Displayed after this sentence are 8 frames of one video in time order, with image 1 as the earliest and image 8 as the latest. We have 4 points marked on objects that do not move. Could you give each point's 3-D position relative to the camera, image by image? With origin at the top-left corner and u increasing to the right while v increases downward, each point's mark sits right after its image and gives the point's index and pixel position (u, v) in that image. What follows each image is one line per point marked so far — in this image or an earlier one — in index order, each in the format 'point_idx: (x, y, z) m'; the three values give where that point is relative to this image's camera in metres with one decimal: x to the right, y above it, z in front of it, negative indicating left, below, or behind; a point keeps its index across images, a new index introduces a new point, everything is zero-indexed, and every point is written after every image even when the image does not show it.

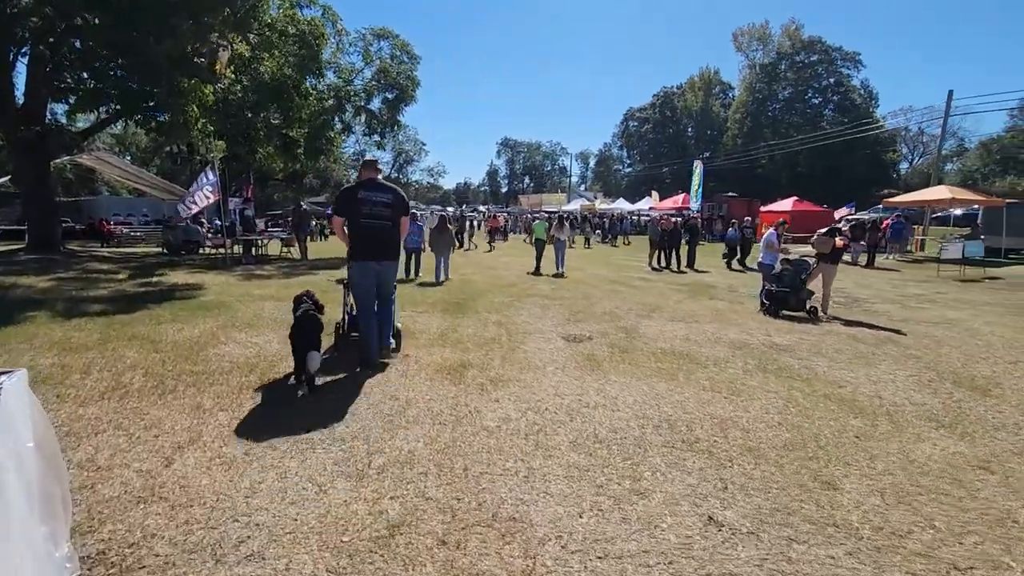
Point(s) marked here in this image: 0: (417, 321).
0: (-1.4, -0.5, +7.9) m
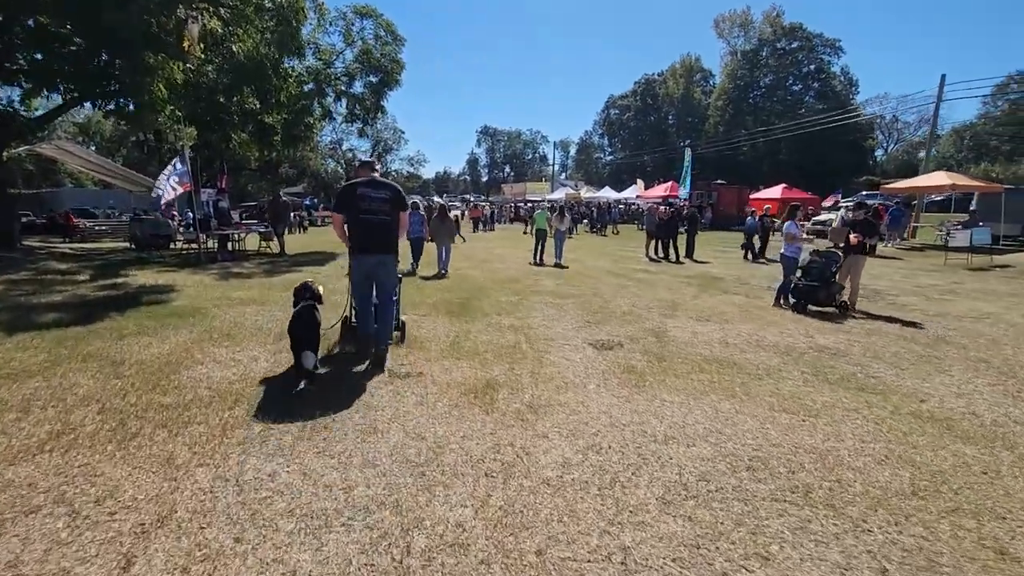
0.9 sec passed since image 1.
0: (-1.2, -0.5, +7.0) m
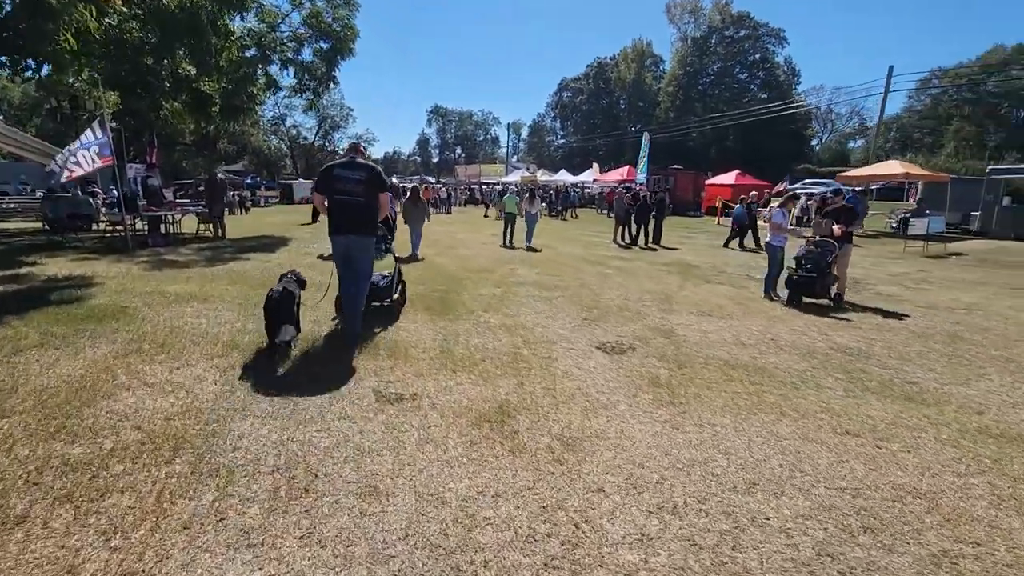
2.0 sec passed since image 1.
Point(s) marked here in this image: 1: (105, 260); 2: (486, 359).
0: (-1.2, -0.5, +6.0) m
1: (-7.5, +0.5, +9.6) m
2: (-0.2, -0.7, +5.0) m
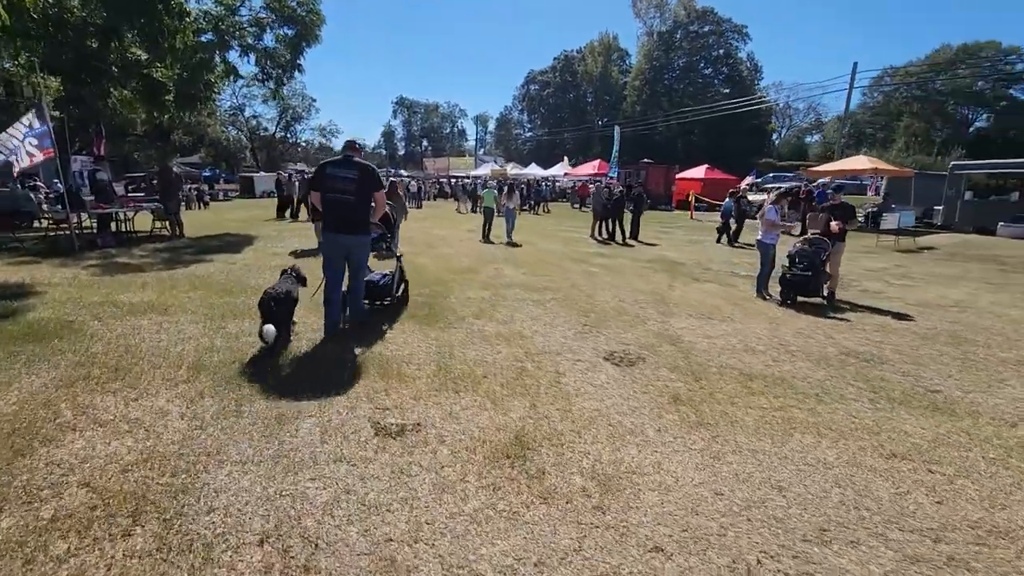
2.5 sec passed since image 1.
0: (-1.3, -0.5, +5.5) m
1: (-7.7, +0.4, +8.7) m
2: (-0.2, -0.8, +4.6) m
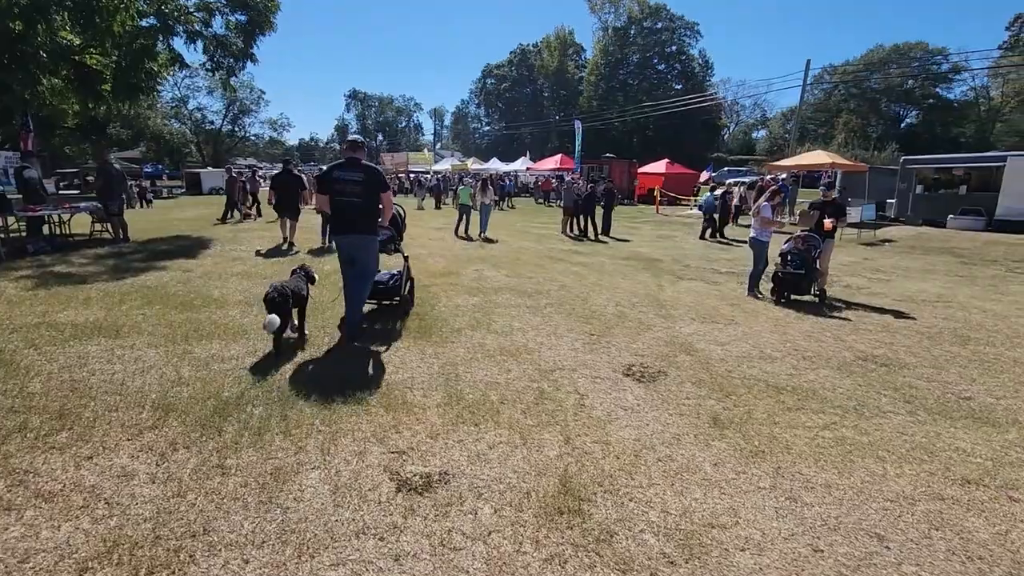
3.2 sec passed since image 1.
0: (-1.2, -0.7, +4.9) m
1: (-7.9, +0.2, +7.6) m
2: (0.0, -0.9, +4.1) m
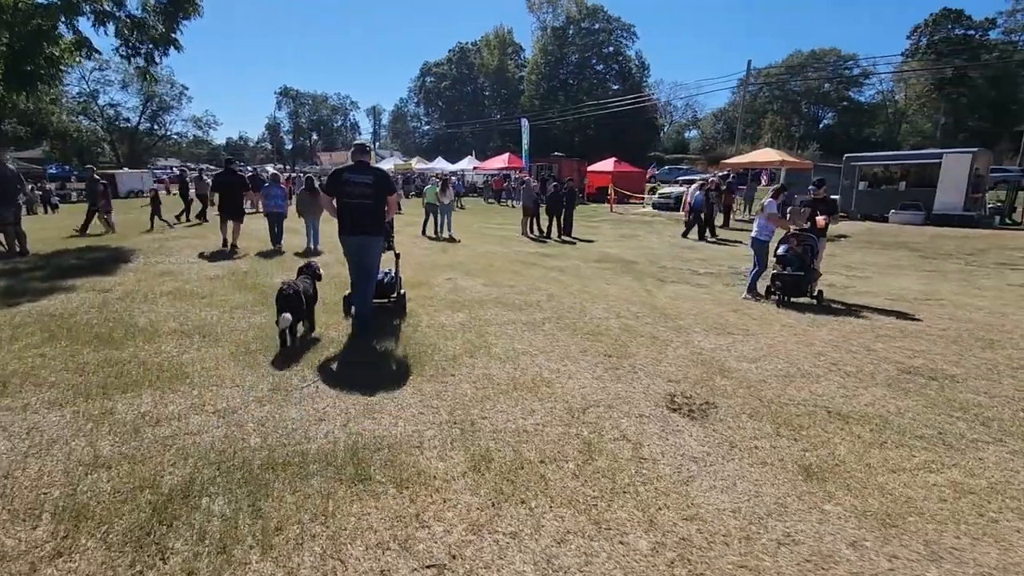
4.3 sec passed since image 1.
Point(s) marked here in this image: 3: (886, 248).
0: (-1.0, -0.9, +3.9) m
1: (-8.0, -0.2, +5.8) m
2: (+0.2, -1.0, +3.2) m
3: (+10.8, +1.1, +15.0) m
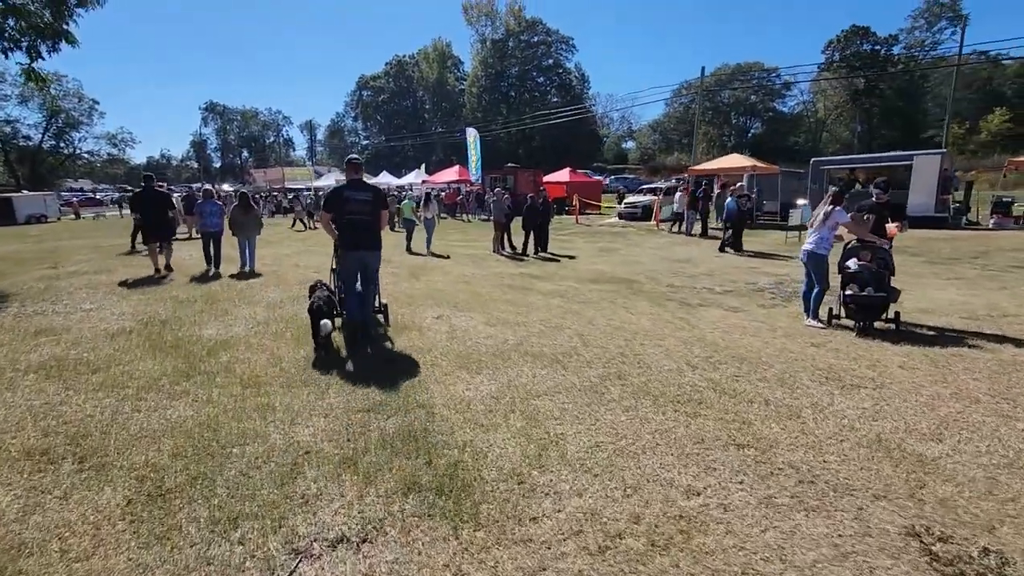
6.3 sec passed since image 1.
0: (-0.3, -1.3, +1.9) m
1: (-7.5, -1.0, +3.1) m
2: (+1.0, -1.4, +1.3) m
3: (+10.2, +0.9, +14.3) m
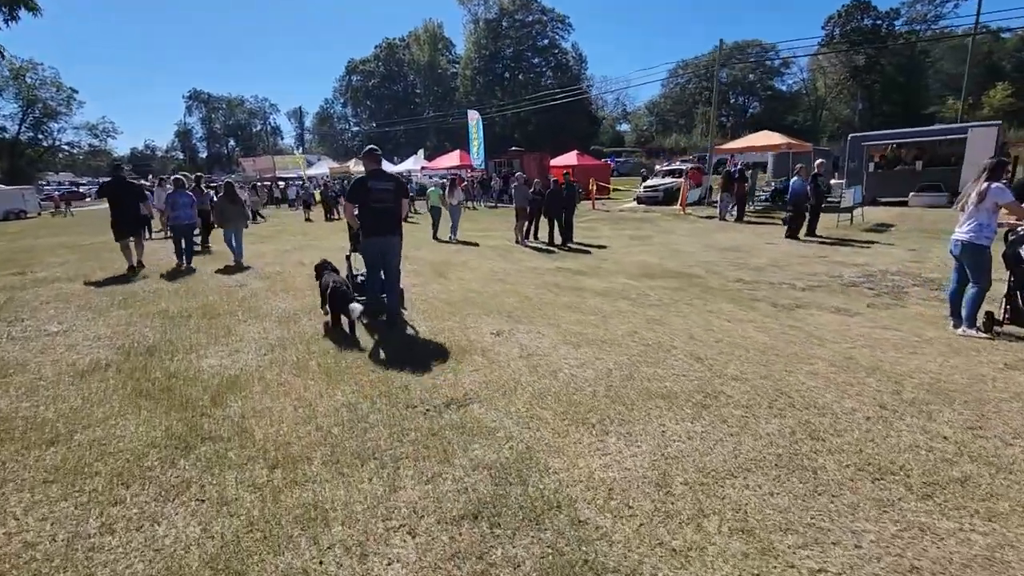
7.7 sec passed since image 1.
0: (+0.7, -1.5, +0.4) m
1: (-6.5, -1.3, +1.5) m
2: (+2.0, -1.6, -0.1) m
3: (+11.0, +1.2, +12.9) m
